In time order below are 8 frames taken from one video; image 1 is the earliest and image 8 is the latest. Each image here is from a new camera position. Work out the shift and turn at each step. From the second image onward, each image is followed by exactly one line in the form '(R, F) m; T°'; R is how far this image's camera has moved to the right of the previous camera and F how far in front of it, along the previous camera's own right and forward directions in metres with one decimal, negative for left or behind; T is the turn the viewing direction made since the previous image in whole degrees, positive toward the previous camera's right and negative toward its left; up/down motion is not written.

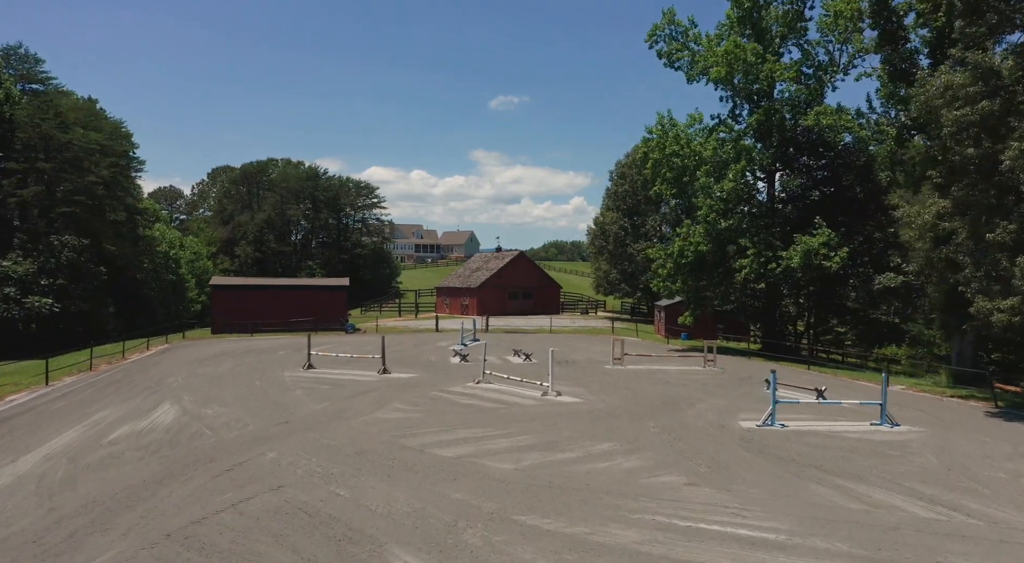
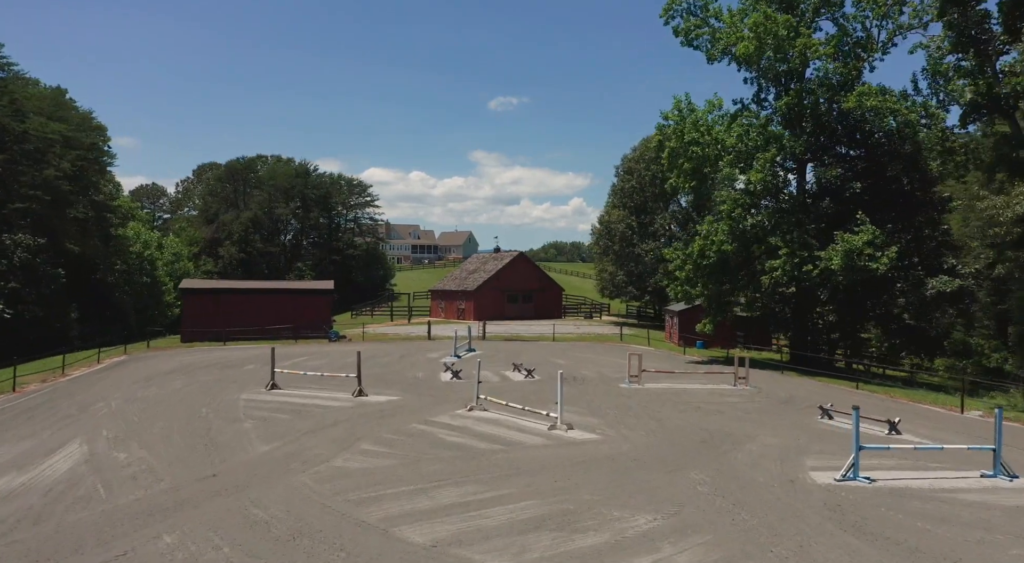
(0.0, +3.8) m; 0°
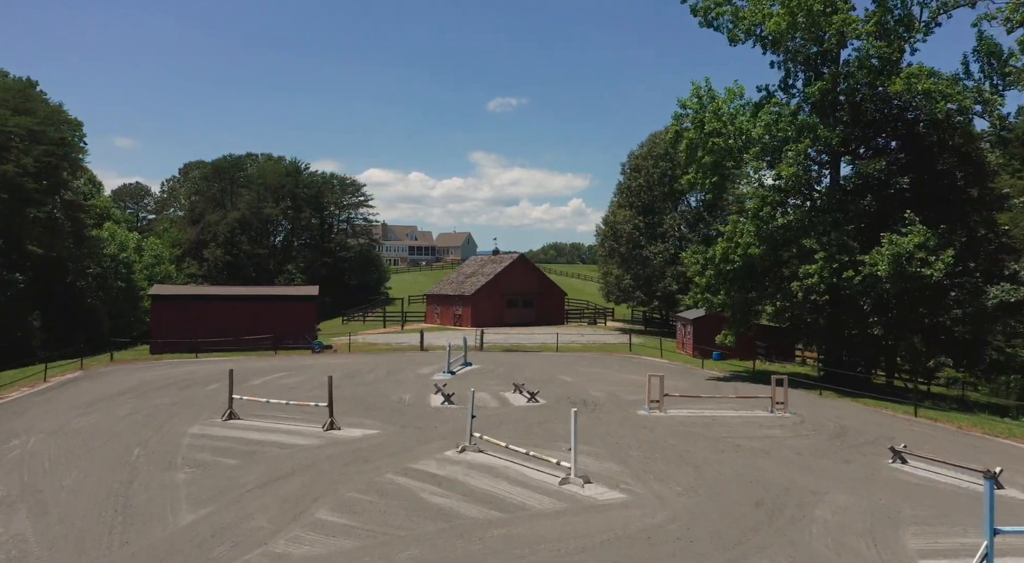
(0.0, +3.3) m; 0°
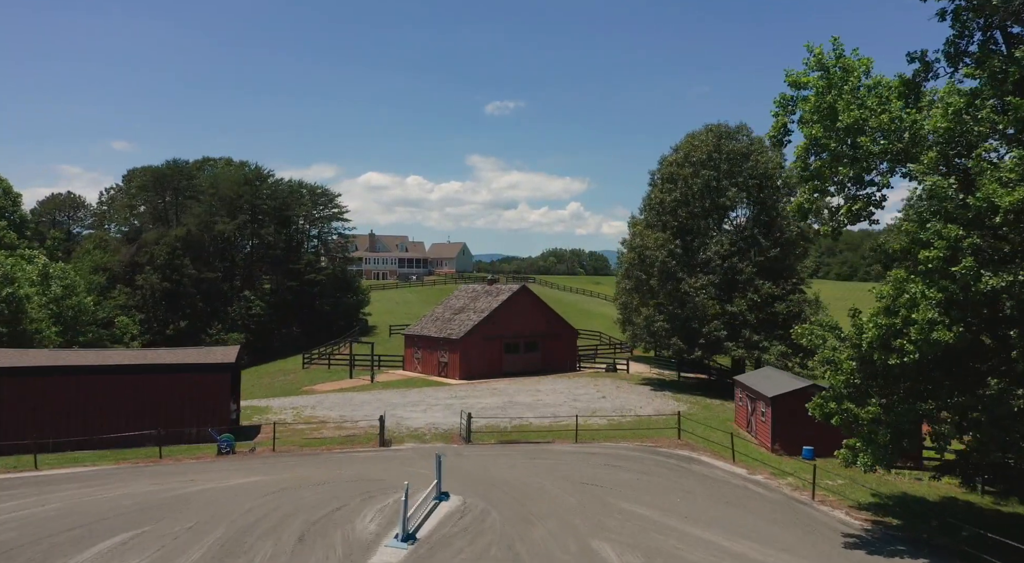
(-0.1, +11.5) m; 0°
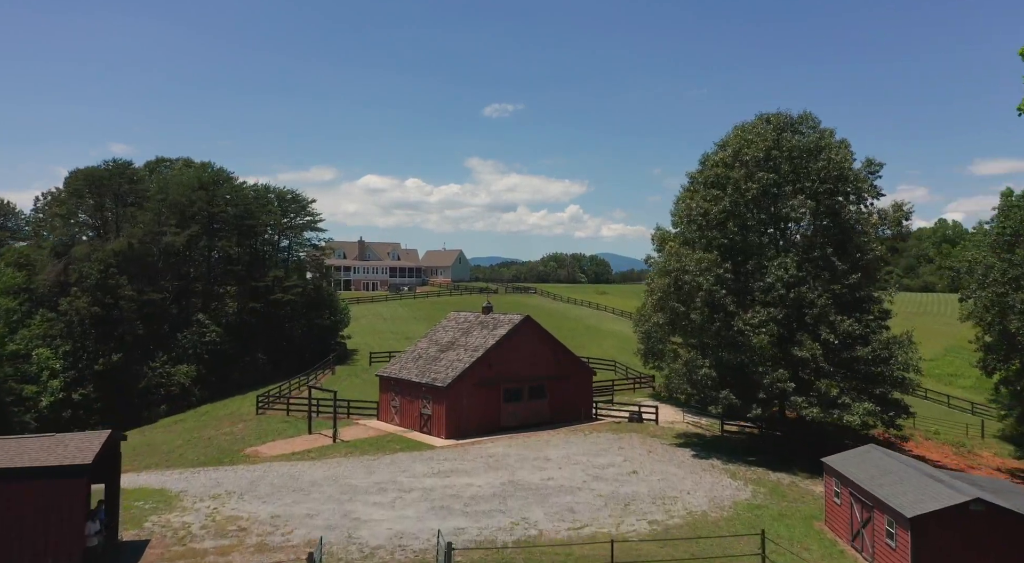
(-0.1, +9.2) m; 0°
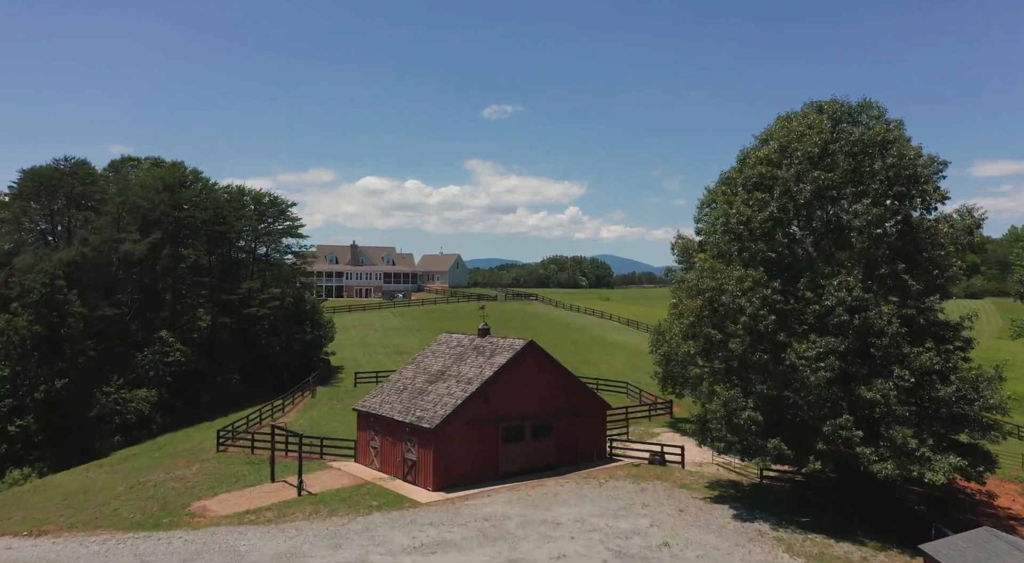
(-0.1, +5.6) m; 0°
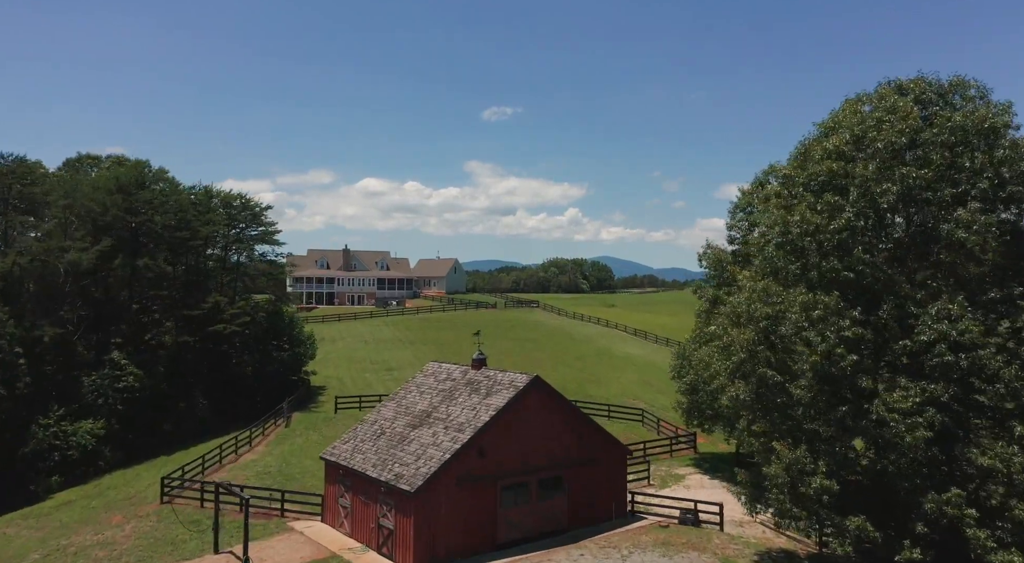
(0.0, +5.8) m; 0°
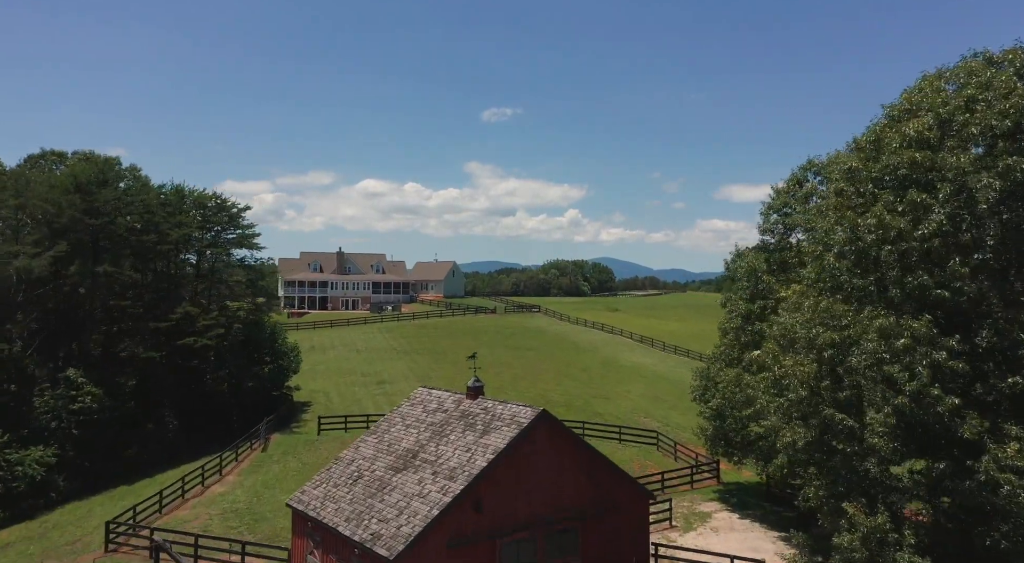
(-0.1, +4.2) m; 0°
